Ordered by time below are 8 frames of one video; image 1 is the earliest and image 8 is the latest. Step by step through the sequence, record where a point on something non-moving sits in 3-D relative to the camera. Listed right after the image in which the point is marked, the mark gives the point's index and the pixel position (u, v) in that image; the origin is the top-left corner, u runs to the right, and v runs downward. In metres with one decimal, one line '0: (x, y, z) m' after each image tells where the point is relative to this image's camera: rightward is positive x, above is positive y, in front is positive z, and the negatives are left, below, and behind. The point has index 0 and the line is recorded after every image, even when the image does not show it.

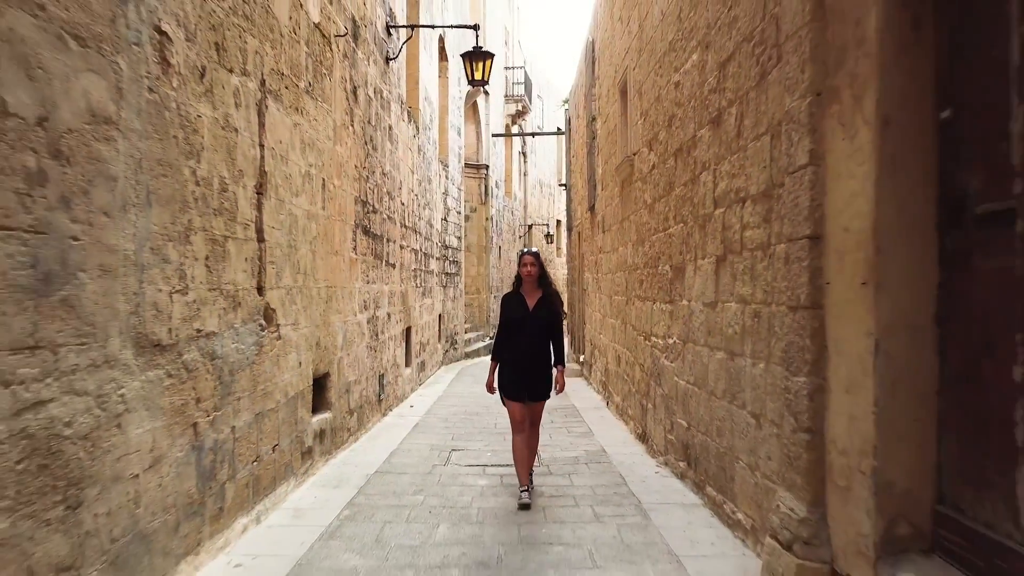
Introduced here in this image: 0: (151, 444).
0: (-1.4, -0.6, +2.4) m
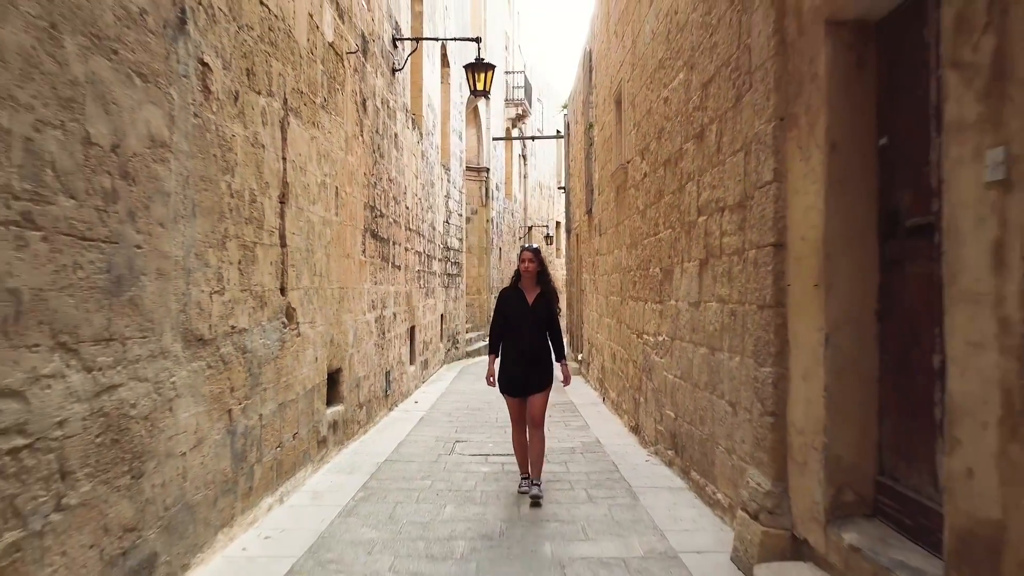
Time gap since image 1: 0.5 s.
0: (-1.4, -0.6, +2.7) m
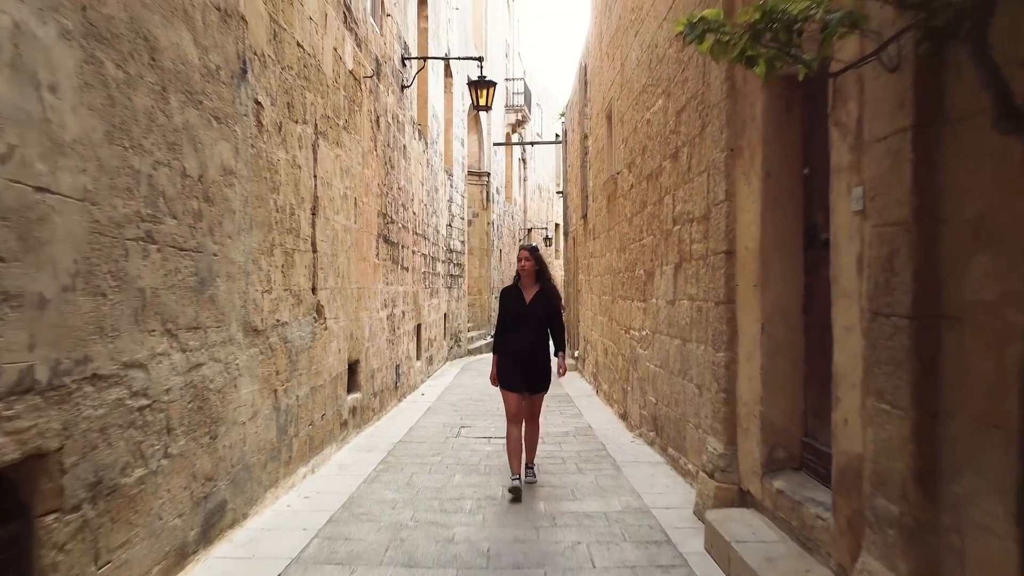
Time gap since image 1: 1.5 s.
0: (-1.4, -0.6, +3.3) m
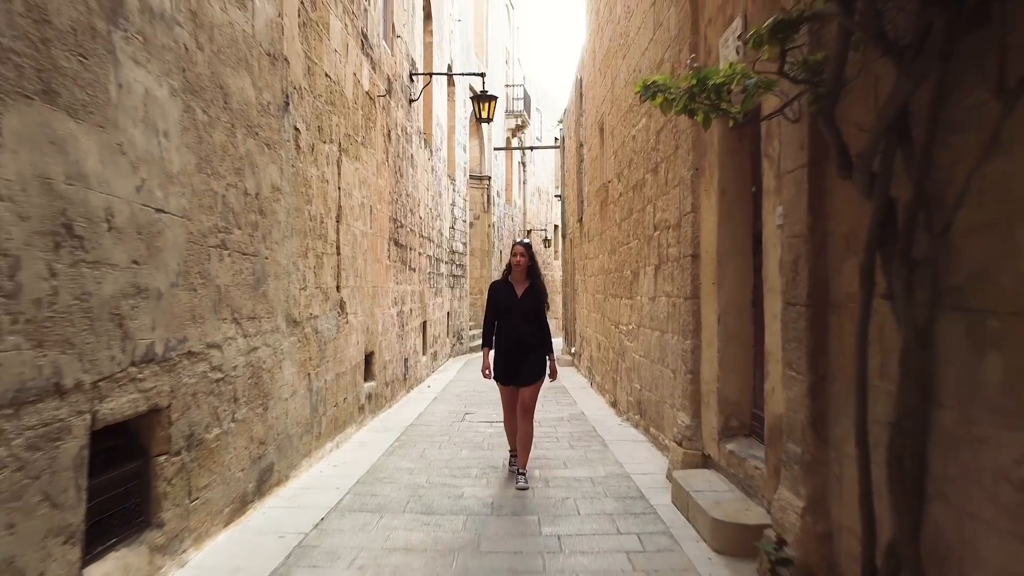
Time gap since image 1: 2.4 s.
0: (-1.4, -0.6, +3.9) m
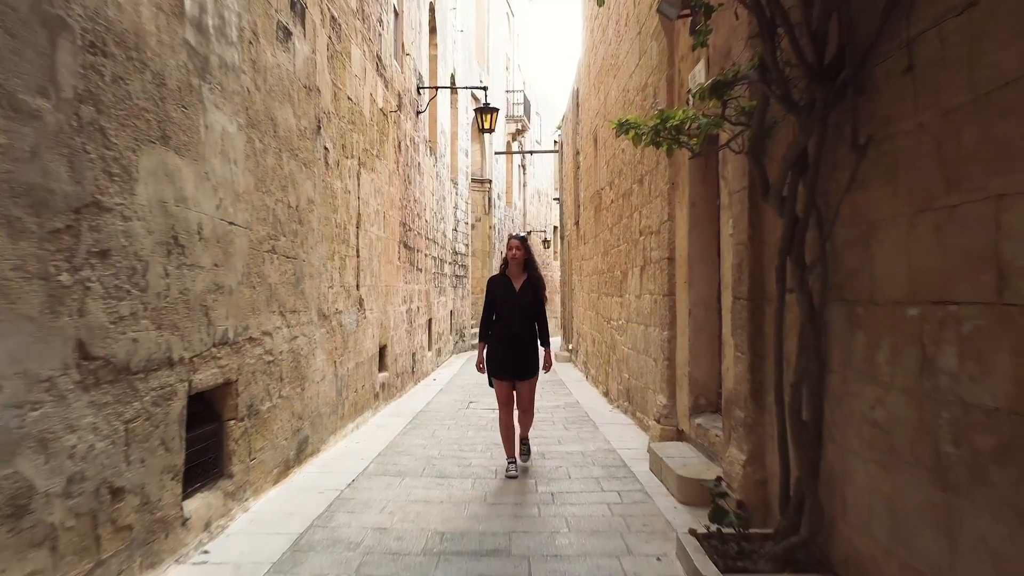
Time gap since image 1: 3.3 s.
0: (-1.4, -0.6, +4.5) m
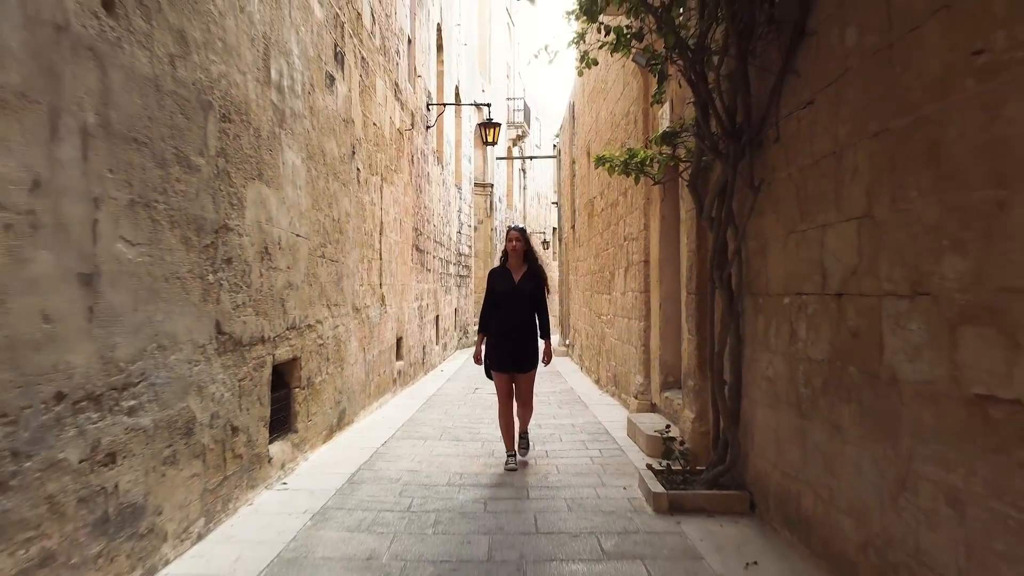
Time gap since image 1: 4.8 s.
0: (-1.4, -0.6, +5.3) m
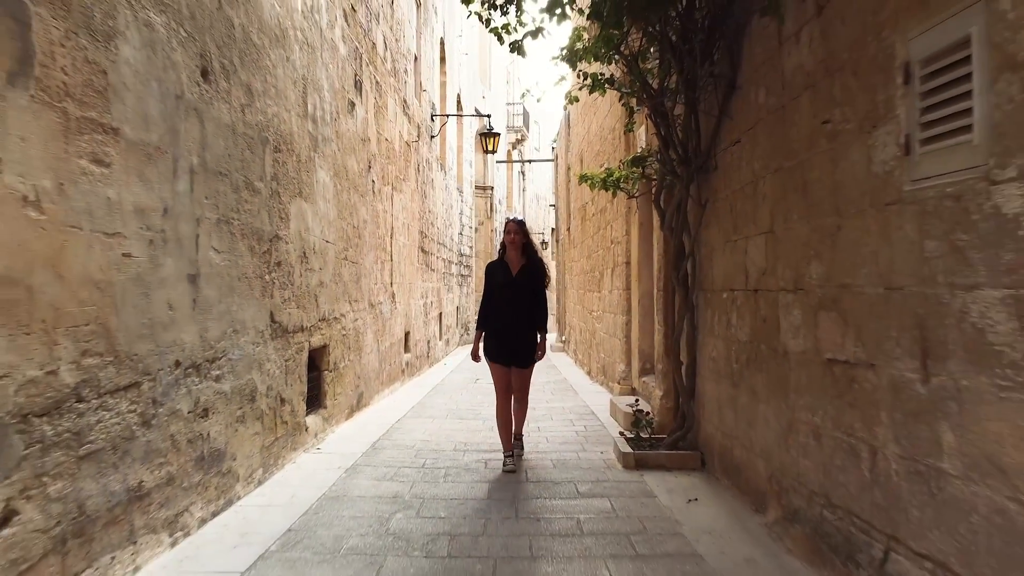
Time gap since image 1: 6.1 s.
0: (-1.4, -0.5, +6.0) m
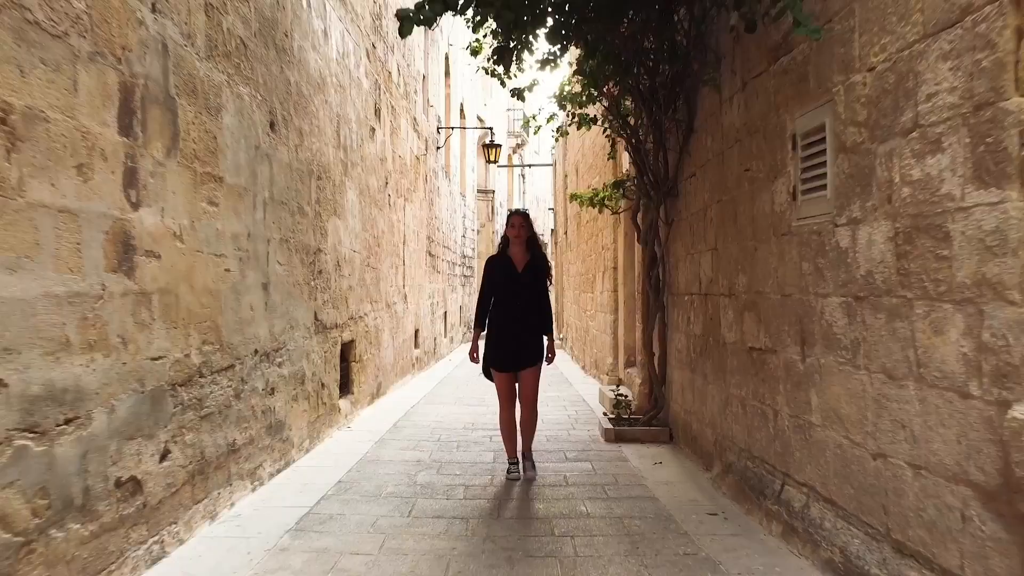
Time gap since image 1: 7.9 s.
0: (-1.4, -0.6, +6.8) m
